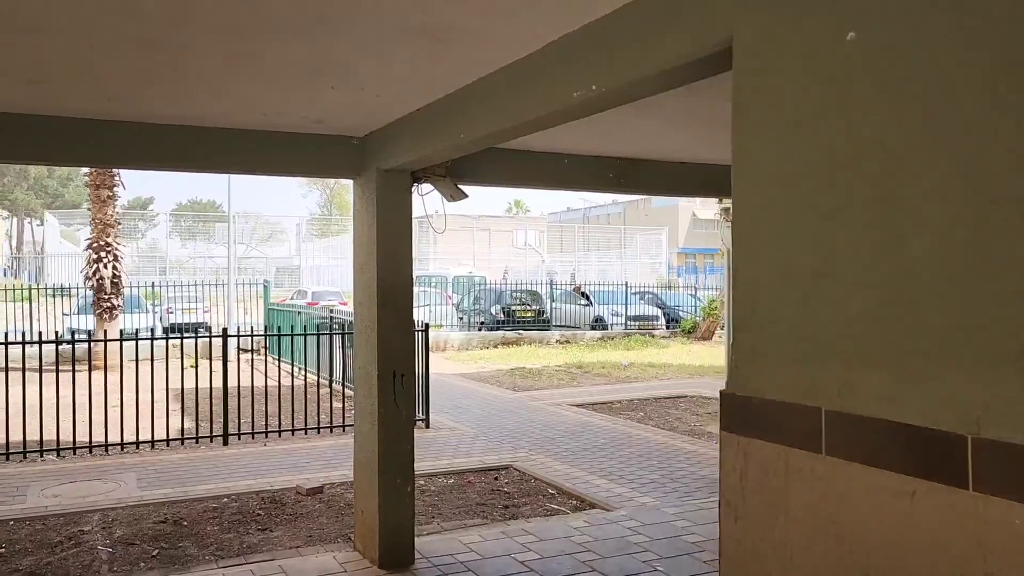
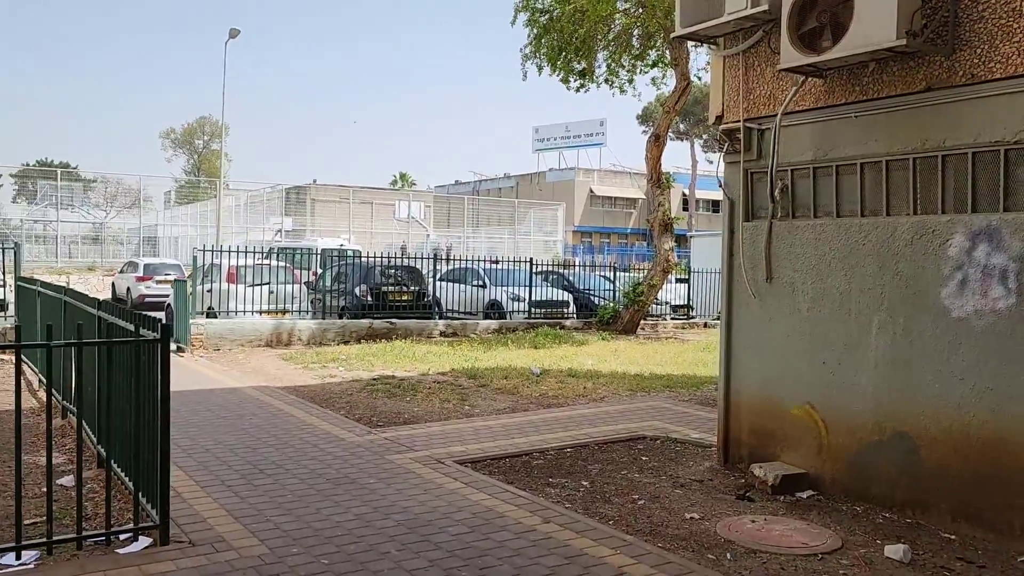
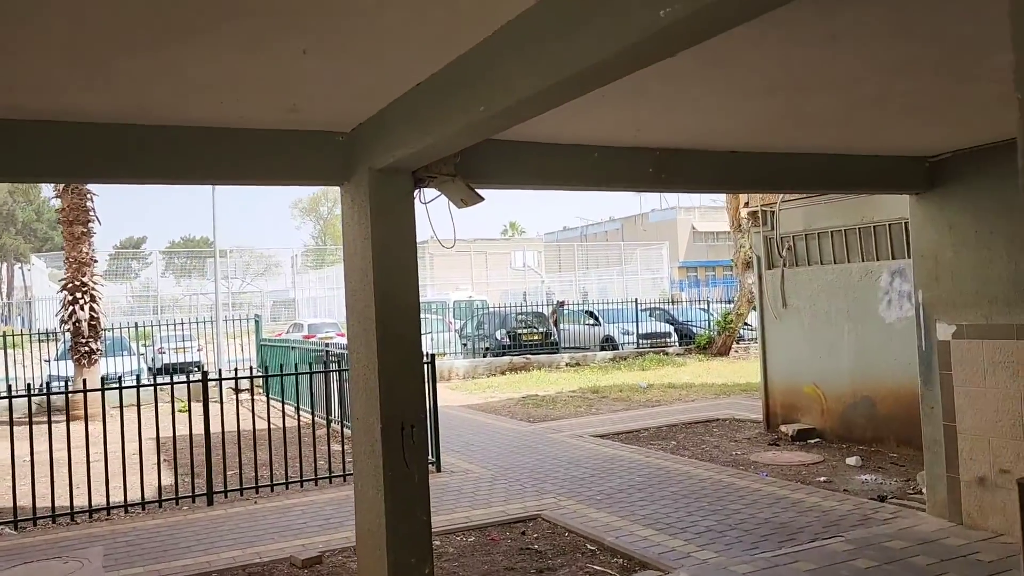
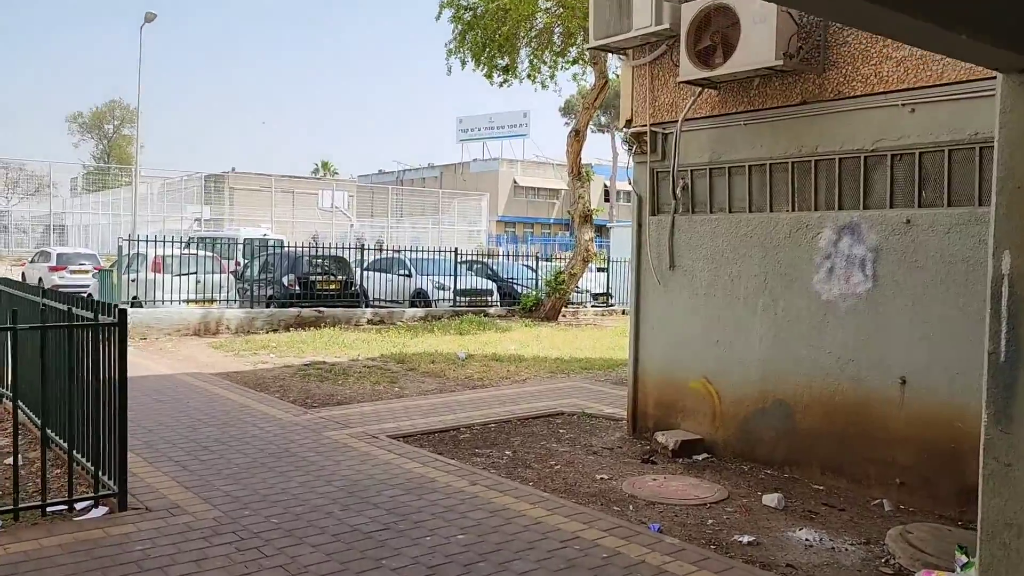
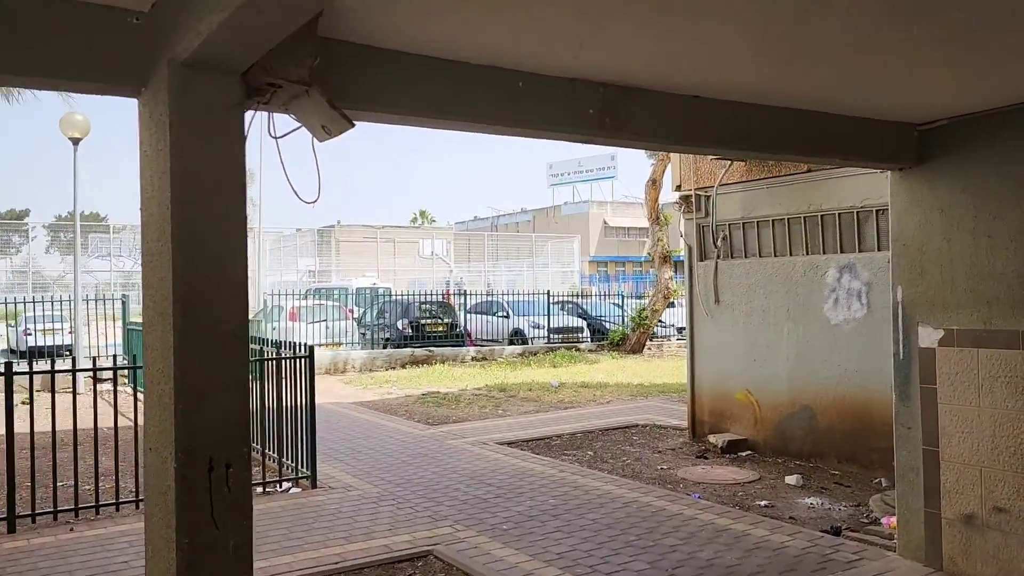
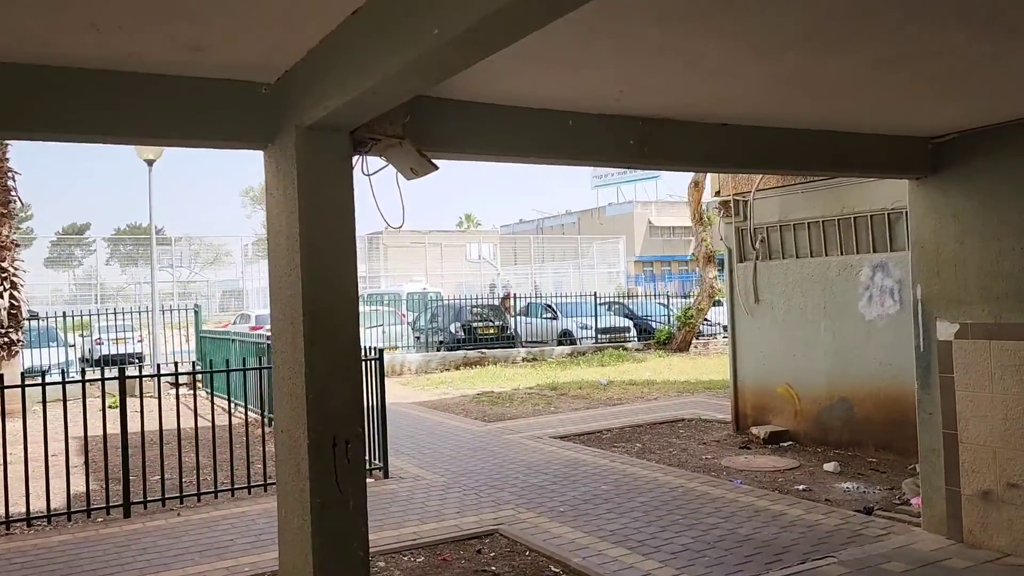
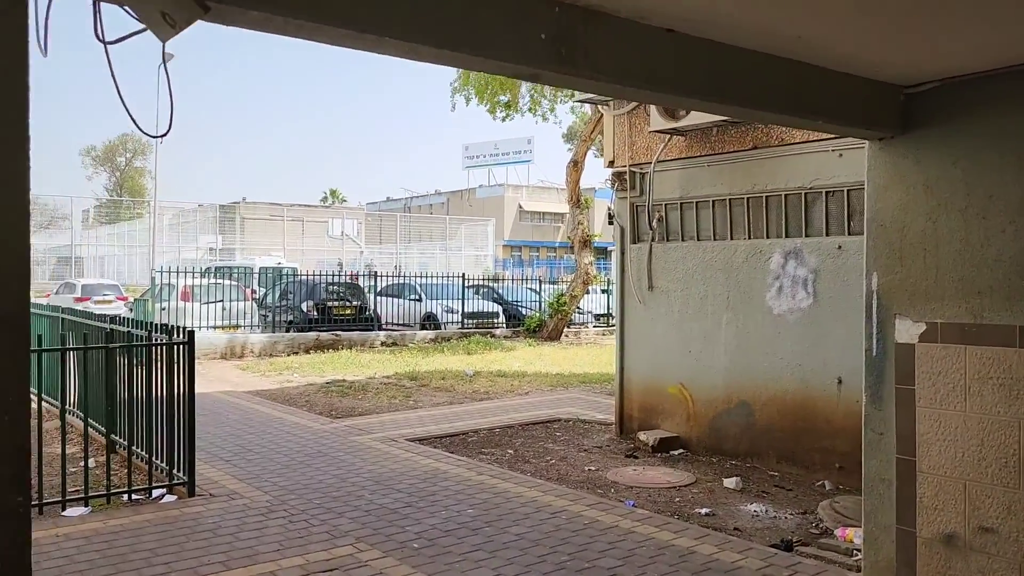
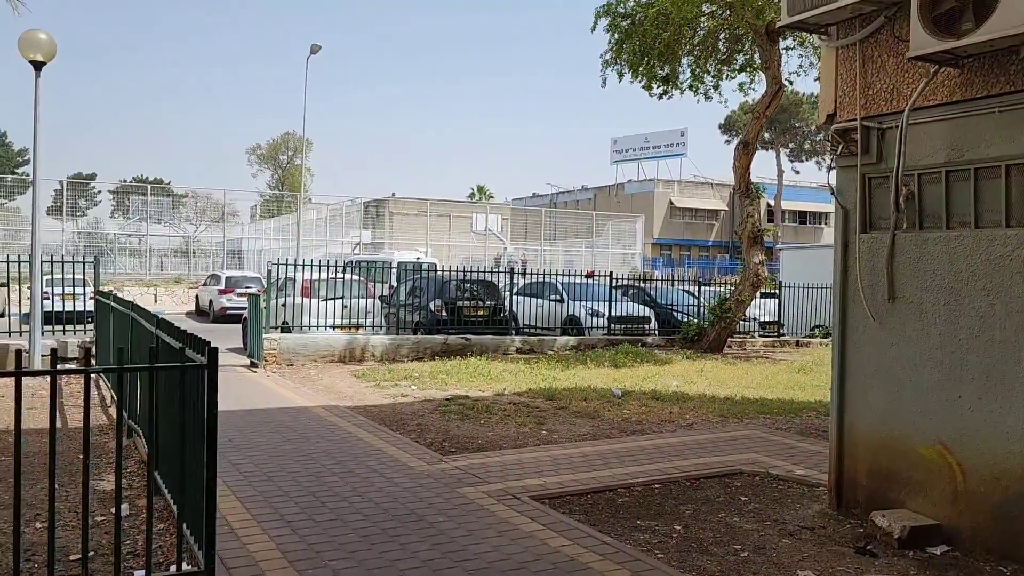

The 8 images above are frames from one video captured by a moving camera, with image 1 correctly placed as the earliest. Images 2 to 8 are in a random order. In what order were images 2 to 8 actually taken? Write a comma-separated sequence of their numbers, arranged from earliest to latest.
3, 6, 5, 7, 4, 2, 8
